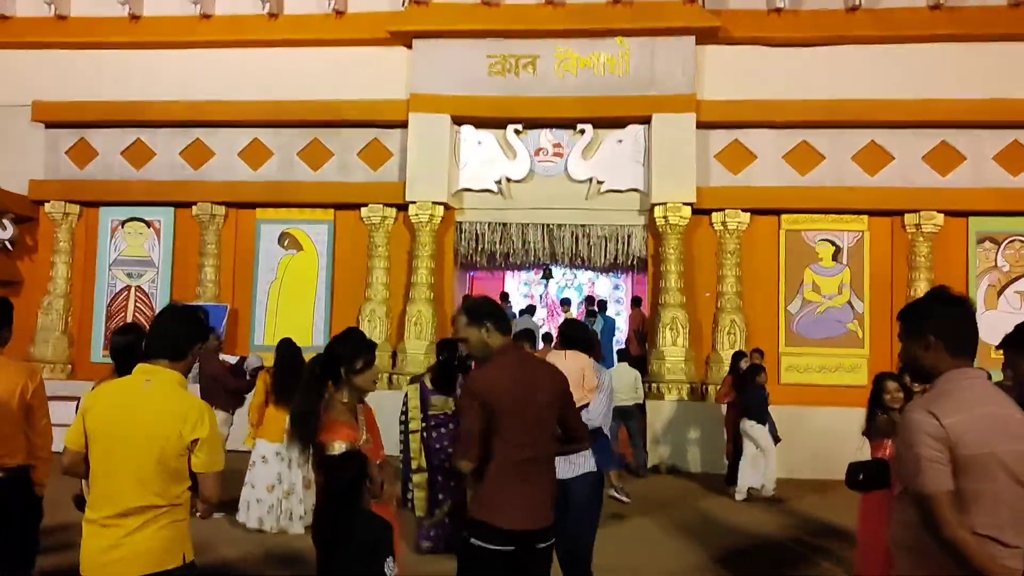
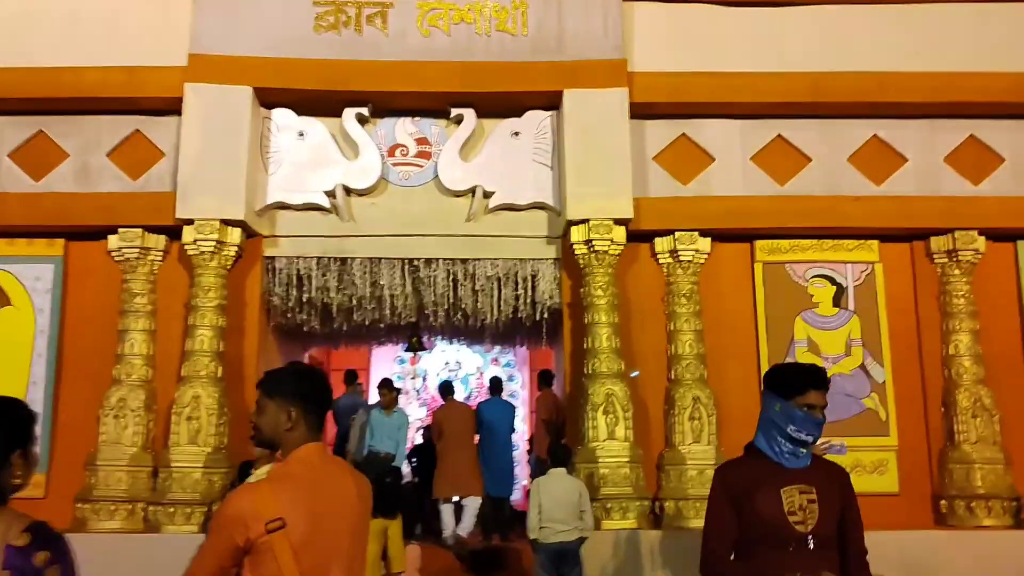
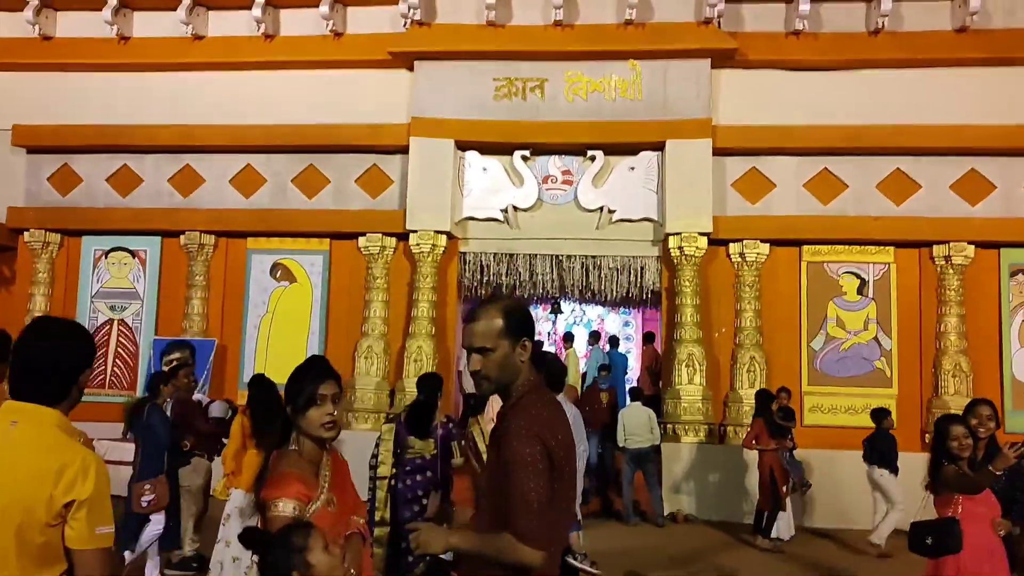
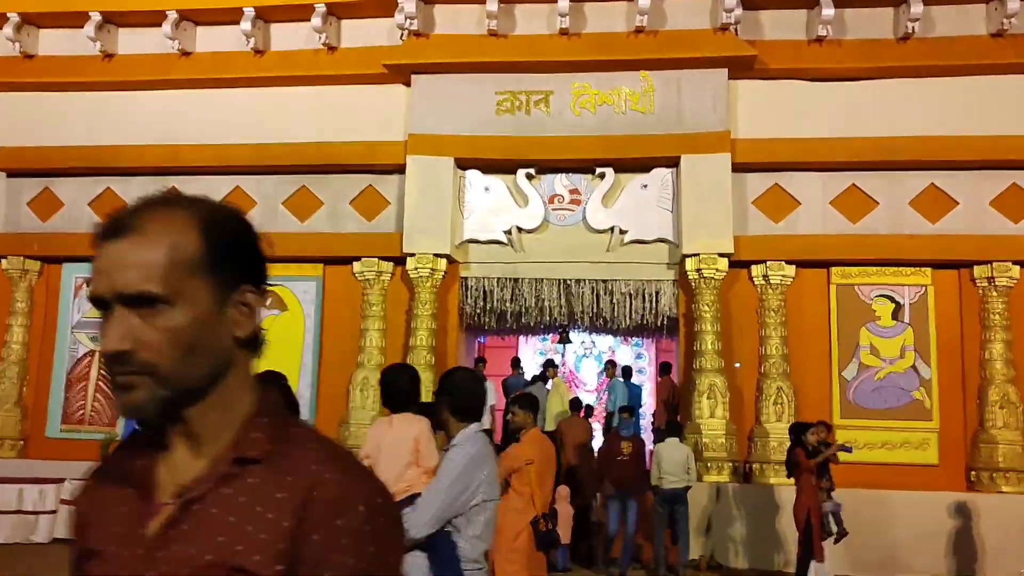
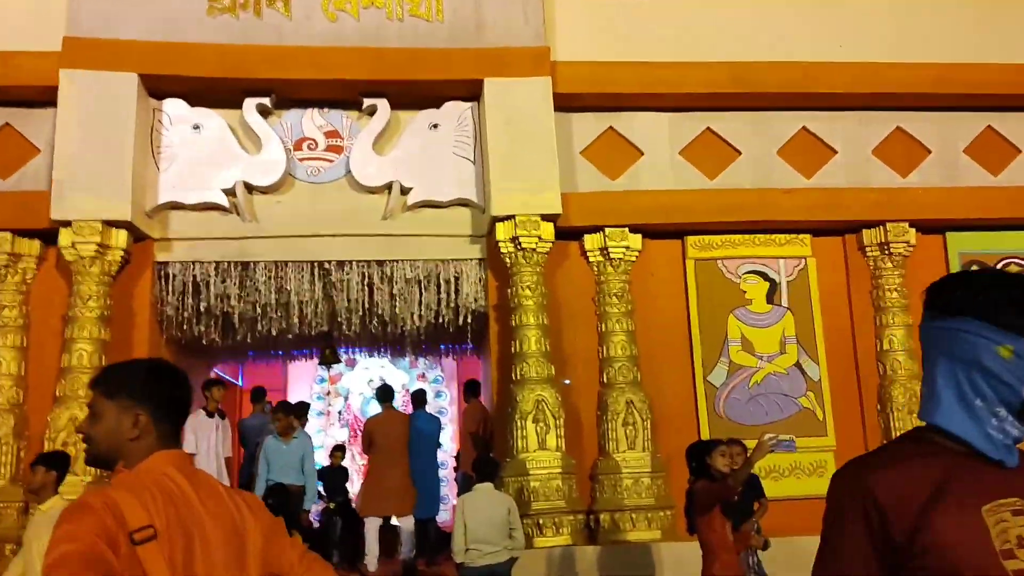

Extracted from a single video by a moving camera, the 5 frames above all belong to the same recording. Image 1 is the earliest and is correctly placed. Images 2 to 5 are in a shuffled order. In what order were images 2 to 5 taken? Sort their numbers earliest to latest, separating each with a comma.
3, 4, 2, 5
